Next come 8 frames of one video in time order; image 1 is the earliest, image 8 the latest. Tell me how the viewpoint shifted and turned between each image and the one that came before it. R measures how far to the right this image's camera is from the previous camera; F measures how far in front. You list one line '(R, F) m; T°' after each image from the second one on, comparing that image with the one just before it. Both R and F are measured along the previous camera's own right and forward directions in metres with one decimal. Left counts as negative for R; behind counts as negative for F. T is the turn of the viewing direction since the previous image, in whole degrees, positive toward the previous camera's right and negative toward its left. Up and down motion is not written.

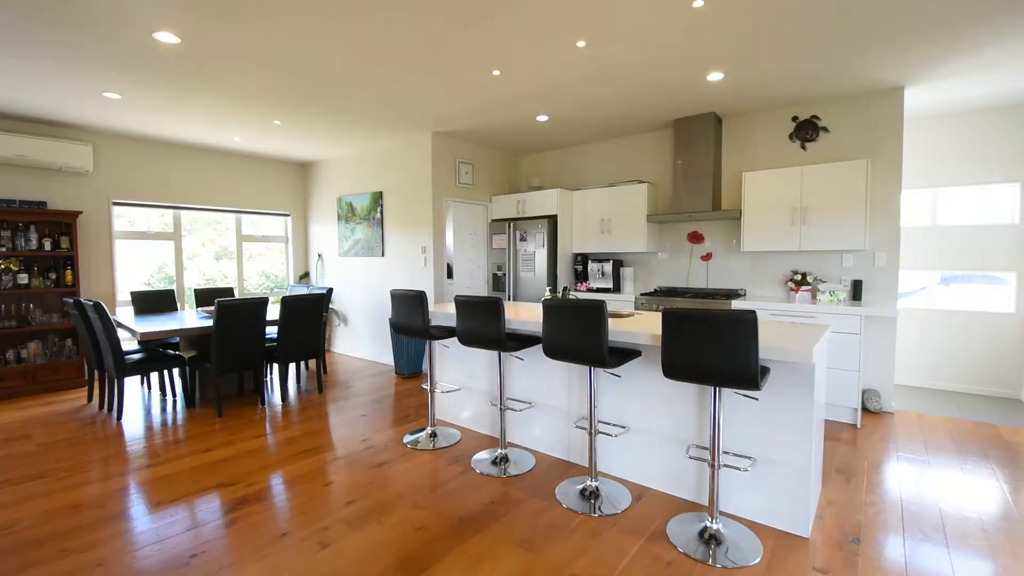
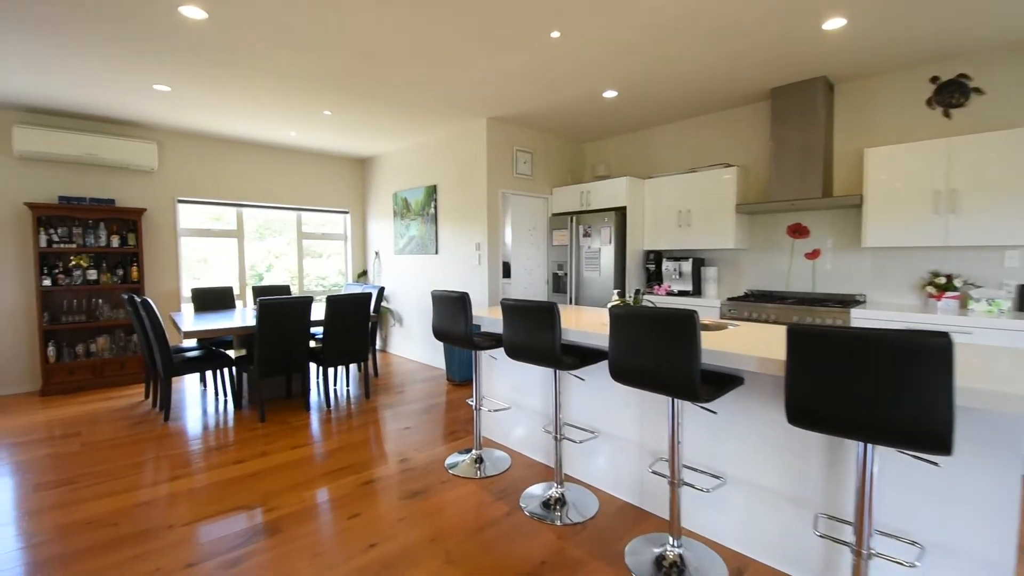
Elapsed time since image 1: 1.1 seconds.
(0.0, +0.5) m; -8°
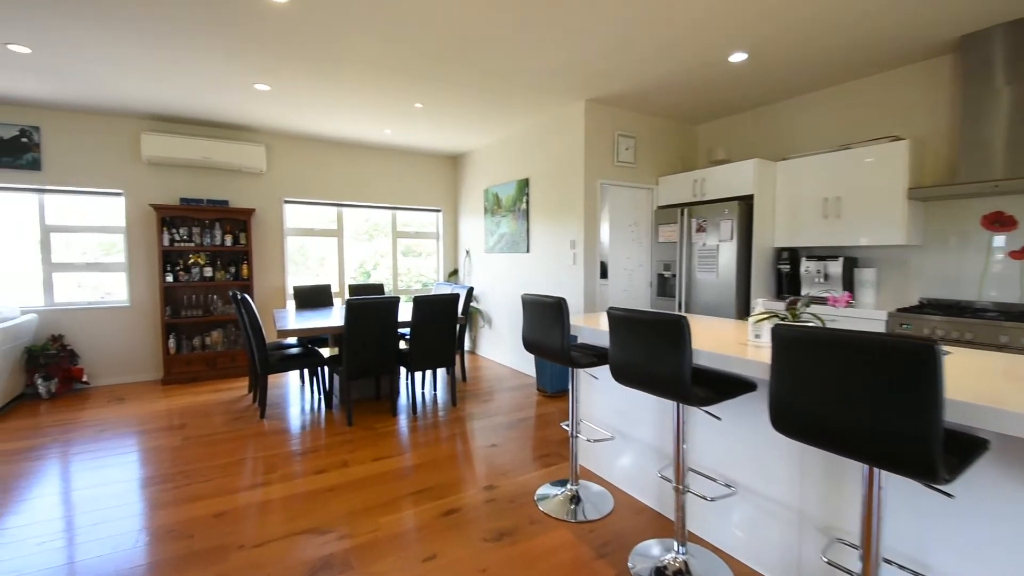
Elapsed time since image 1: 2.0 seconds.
(-0.1, +0.4) m; -11°
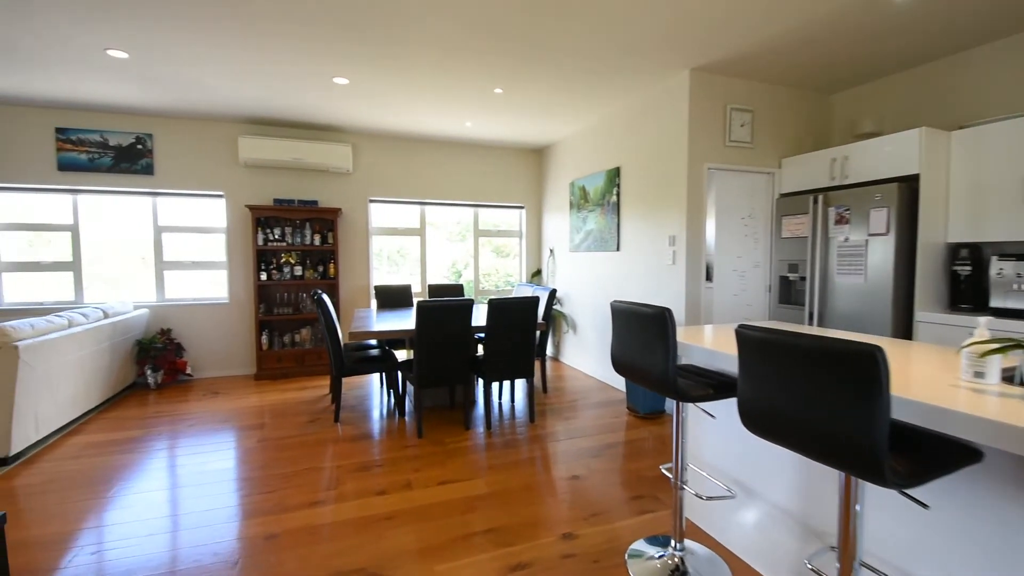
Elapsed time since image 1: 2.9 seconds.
(0.0, +0.4) m; -11°
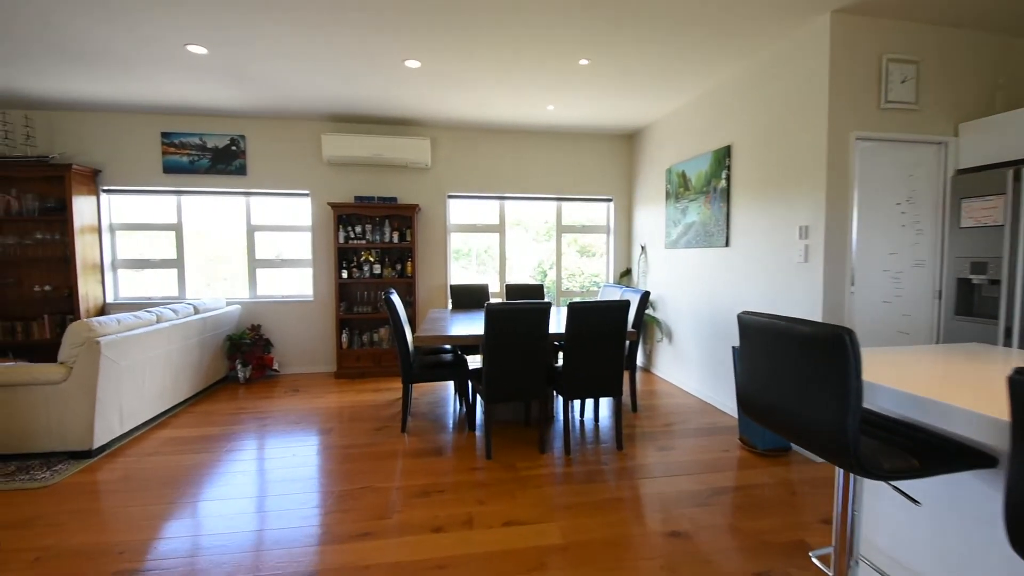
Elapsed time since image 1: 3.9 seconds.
(0.0, +0.4) m; -10°
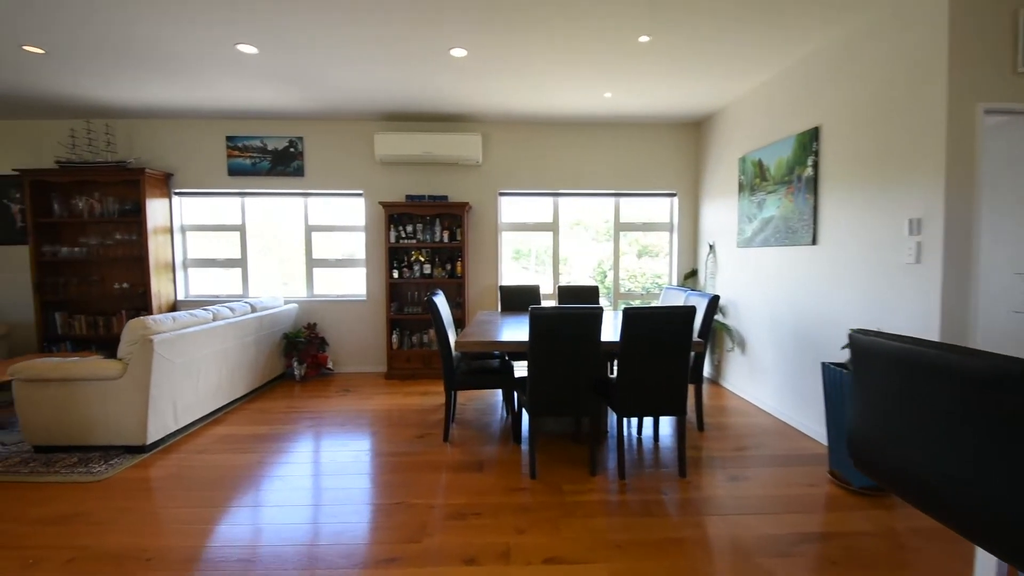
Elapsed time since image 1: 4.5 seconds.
(0.0, +0.2) m; -7°
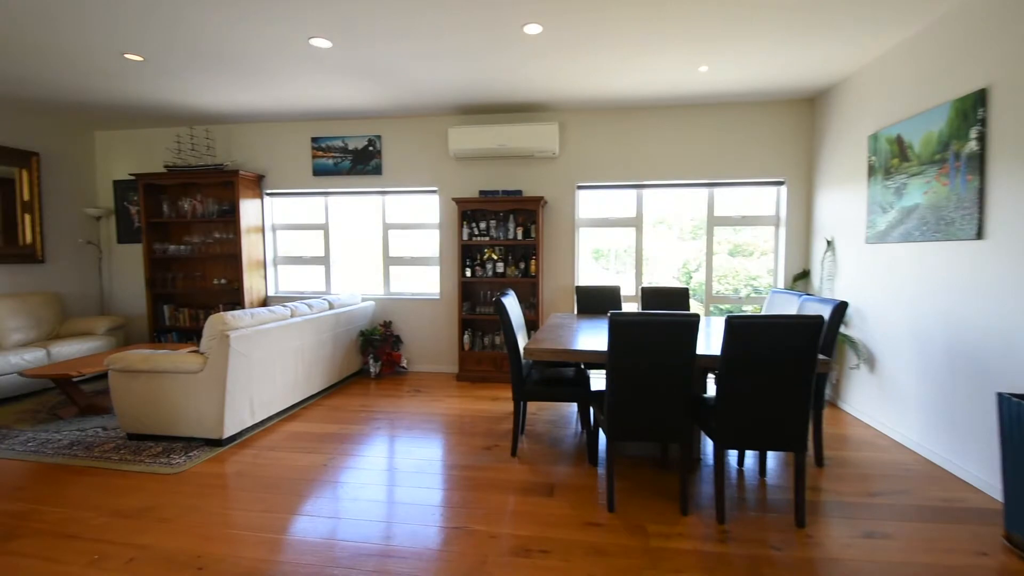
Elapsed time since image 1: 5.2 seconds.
(0.0, +0.3) m; -9°
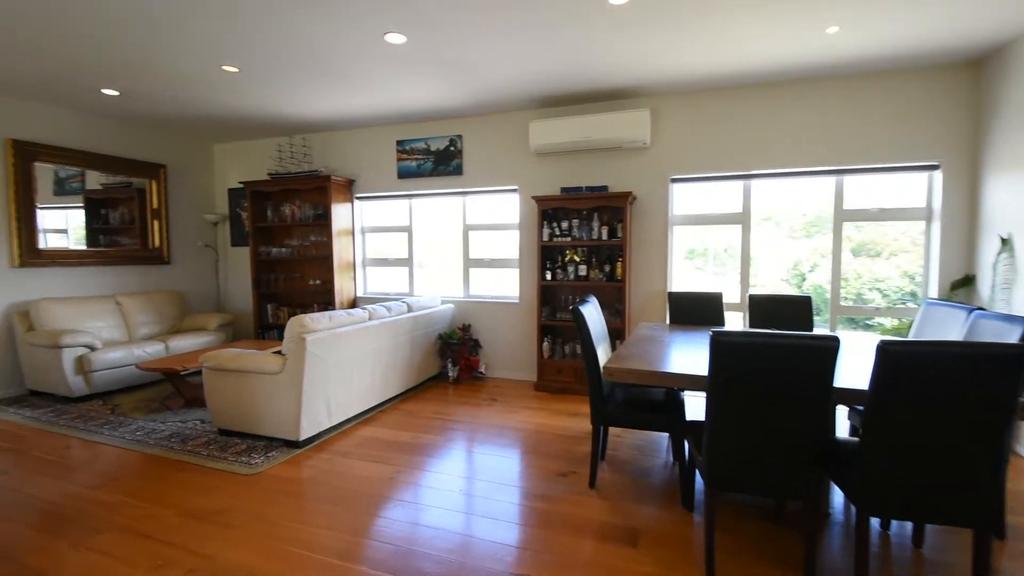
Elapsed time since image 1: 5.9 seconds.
(0.0, +0.3) m; -11°
